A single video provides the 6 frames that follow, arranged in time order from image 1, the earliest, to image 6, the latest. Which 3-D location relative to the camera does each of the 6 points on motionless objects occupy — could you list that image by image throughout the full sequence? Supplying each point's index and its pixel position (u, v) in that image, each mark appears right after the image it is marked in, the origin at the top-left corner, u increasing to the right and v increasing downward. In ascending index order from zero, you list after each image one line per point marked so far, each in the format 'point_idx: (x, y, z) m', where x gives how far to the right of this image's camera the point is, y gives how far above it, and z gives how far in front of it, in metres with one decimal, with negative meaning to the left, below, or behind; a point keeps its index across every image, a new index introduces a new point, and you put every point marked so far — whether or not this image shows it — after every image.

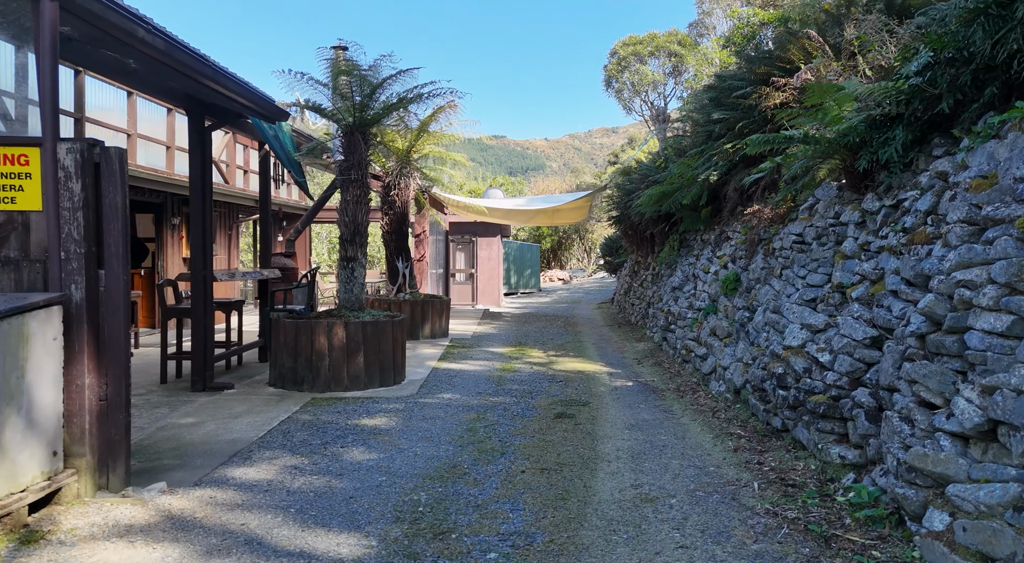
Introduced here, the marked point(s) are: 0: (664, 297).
0: (+2.0, -0.2, +9.0) m
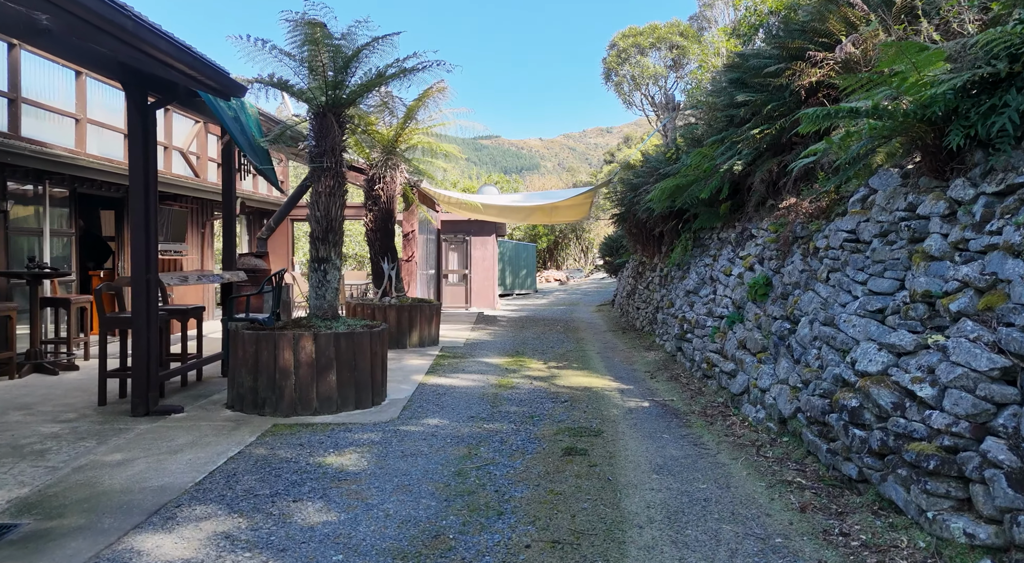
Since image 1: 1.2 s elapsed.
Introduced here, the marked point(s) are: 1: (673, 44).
0: (+2.0, -0.3, +8.1) m
1: (+4.7, +6.9, +19.7) m
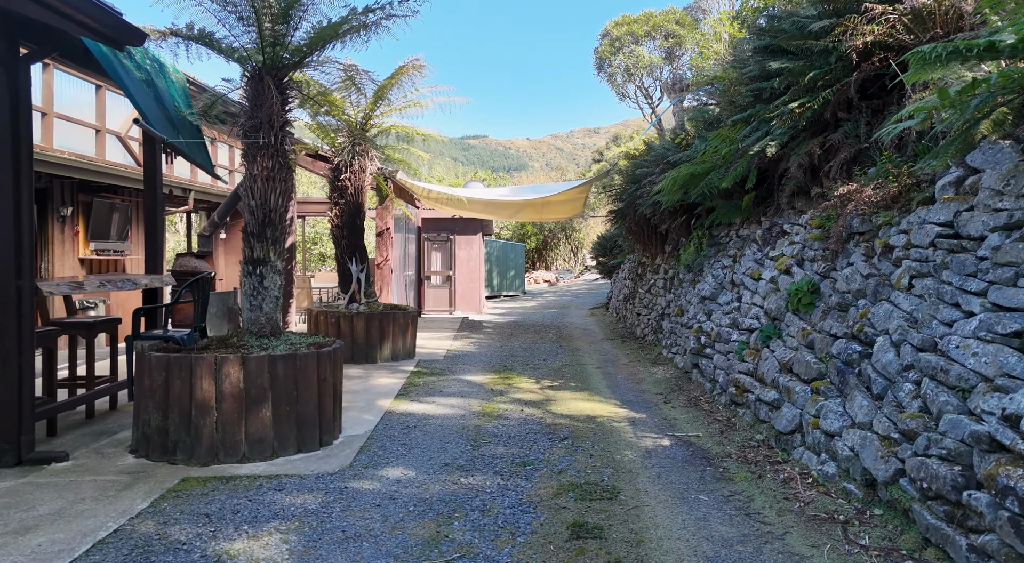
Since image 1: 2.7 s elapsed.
0: (+1.8, -0.3, +7.1) m
1: (+4.3, +6.9, +18.7) m
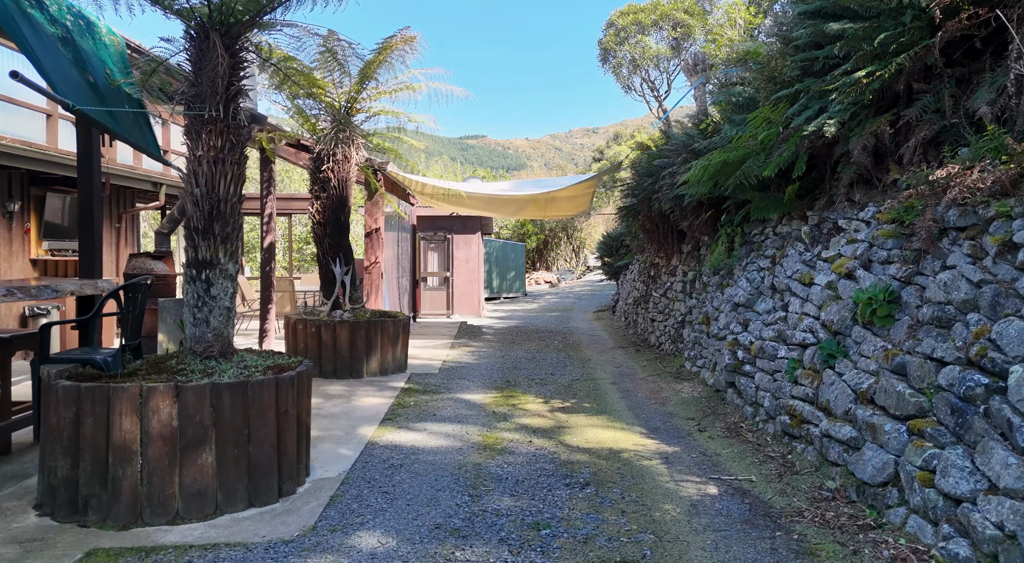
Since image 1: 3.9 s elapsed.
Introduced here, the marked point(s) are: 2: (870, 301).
0: (+1.9, -0.4, +6.2) m
1: (+4.3, +6.8, +17.8) m
2: (+2.0, -0.1, +3.7) m
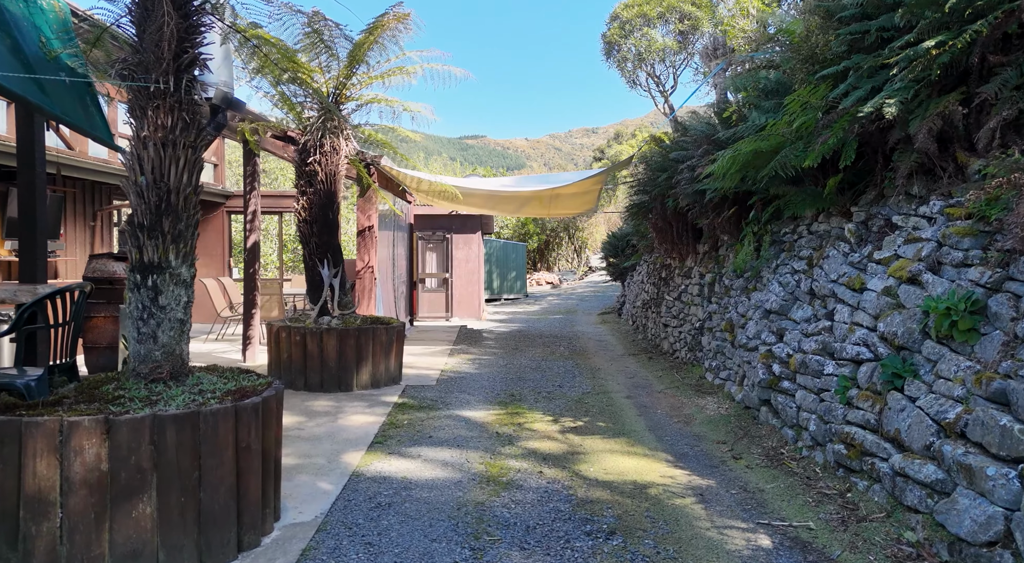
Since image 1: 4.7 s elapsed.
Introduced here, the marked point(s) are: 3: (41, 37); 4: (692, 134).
0: (+1.9, -0.4, +5.6) m
1: (+4.4, +6.8, +17.2) m
2: (+2.0, -0.1, +3.1) m
3: (-2.4, +1.2, +3.4) m
4: (+1.8, +1.4, +6.6) m
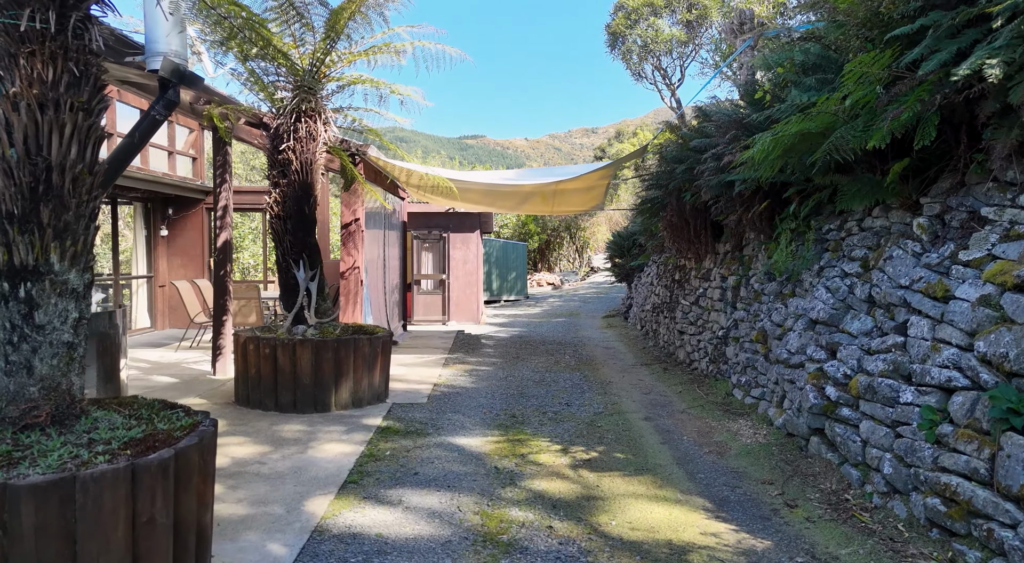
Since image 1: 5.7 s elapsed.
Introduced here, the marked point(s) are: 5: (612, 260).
0: (+1.9, -0.4, +4.8) m
1: (+4.4, +6.8, +16.4) m
2: (+2.0, -0.2, +2.4) m
3: (-2.3, +1.2, +2.6) m
4: (+1.8, +1.4, +5.8) m
5: (+2.3, +0.5, +15.2) m
